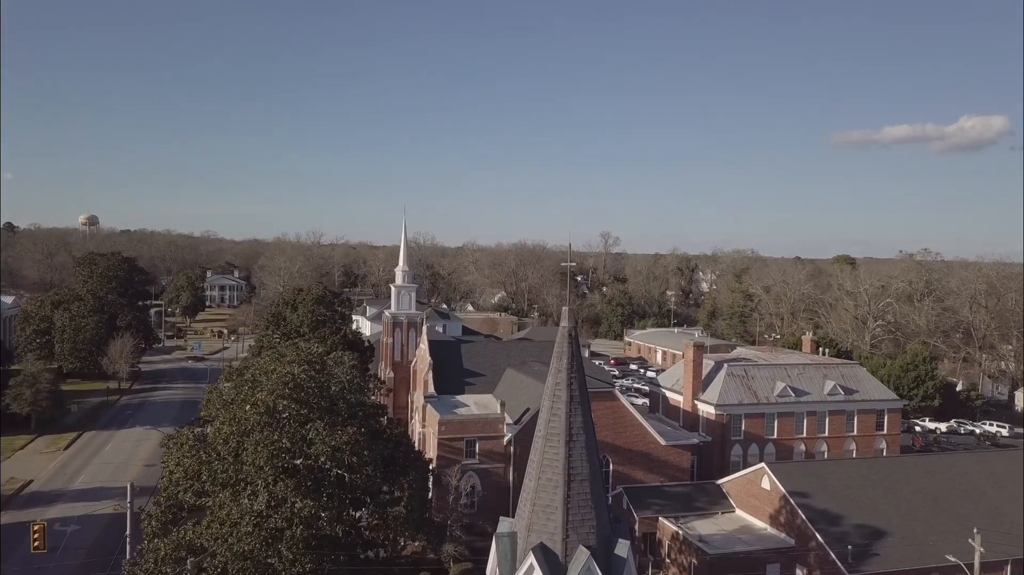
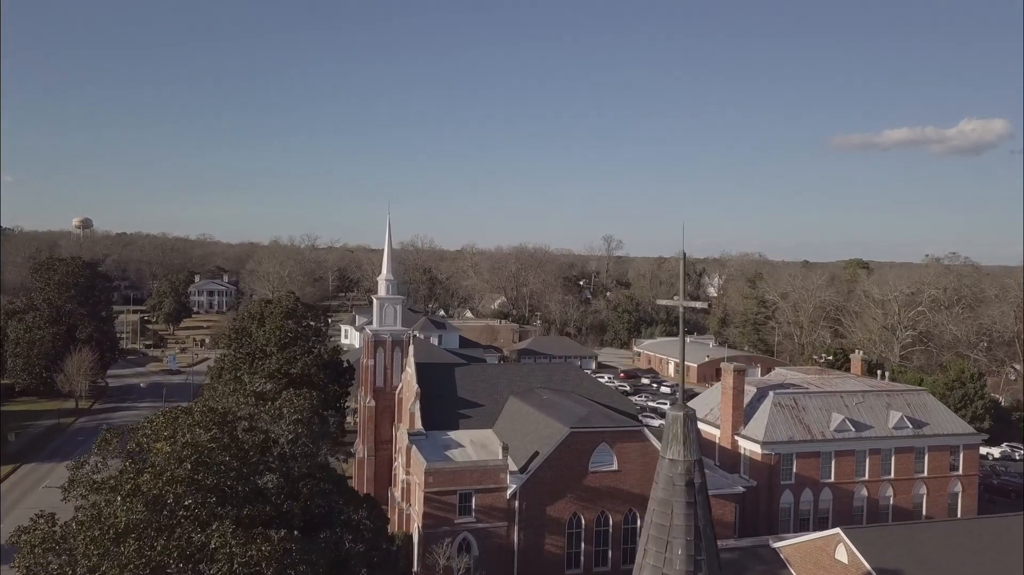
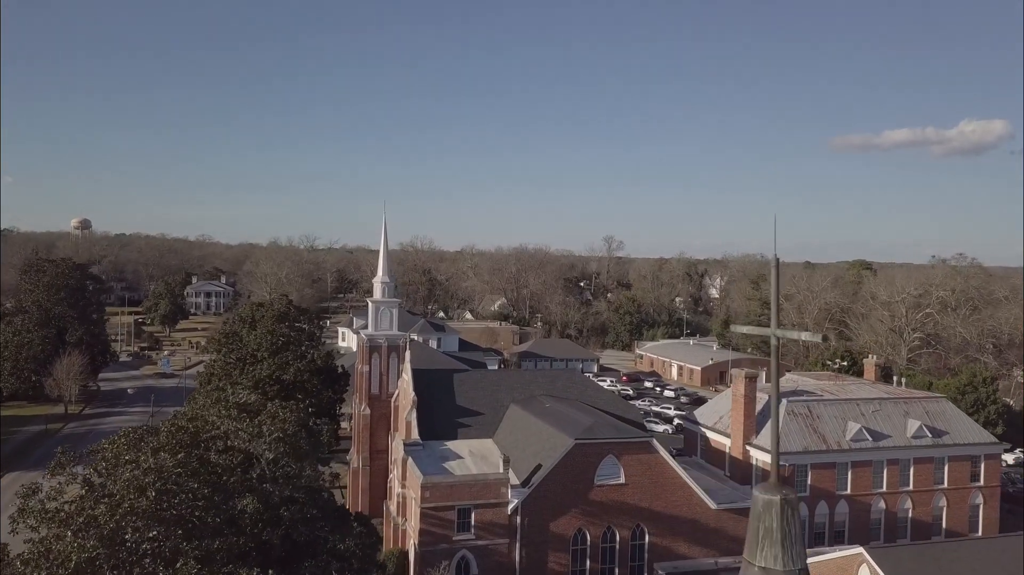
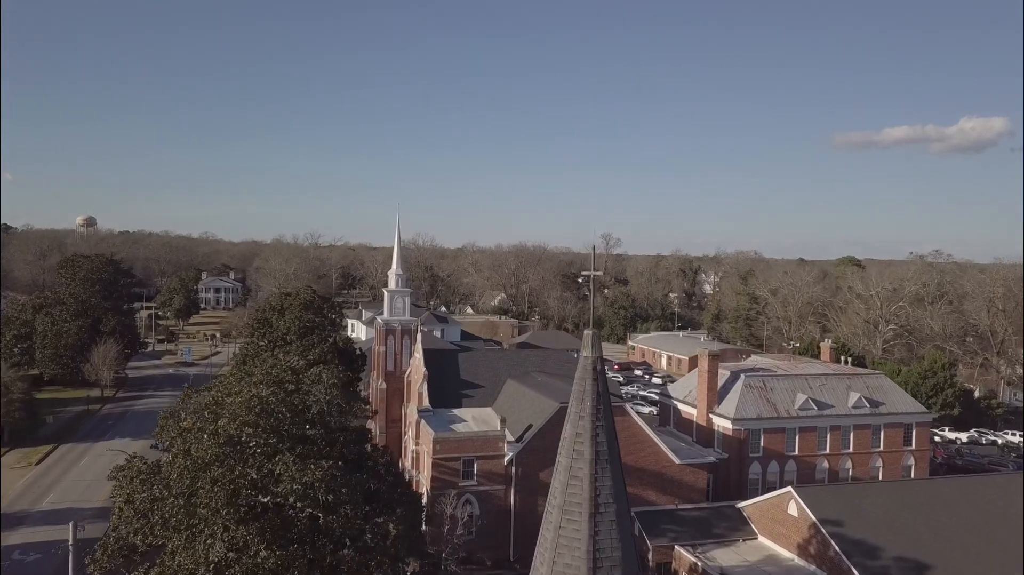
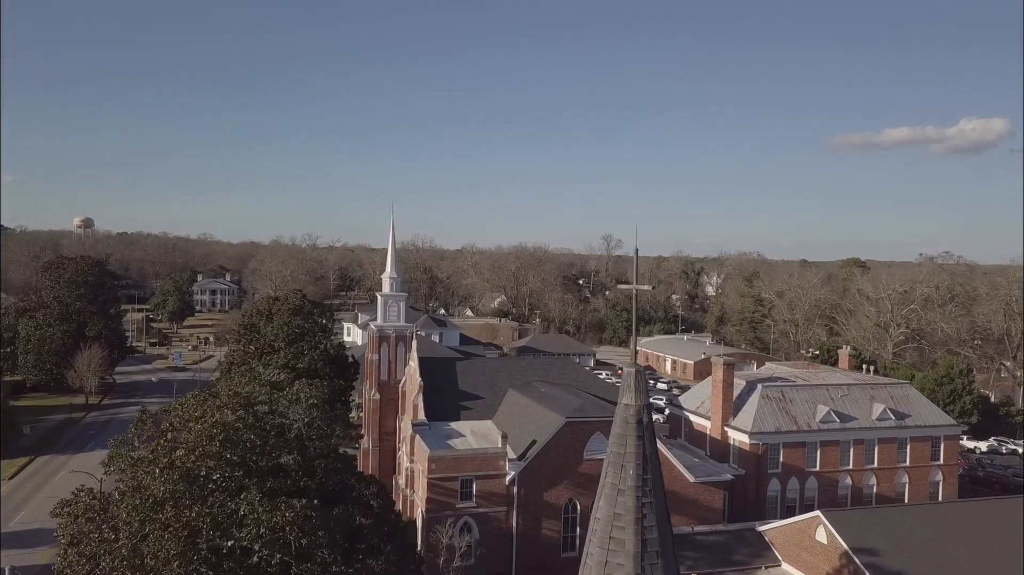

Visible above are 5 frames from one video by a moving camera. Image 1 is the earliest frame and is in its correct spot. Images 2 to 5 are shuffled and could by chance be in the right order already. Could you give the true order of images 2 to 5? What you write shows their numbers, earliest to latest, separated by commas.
4, 5, 2, 3
